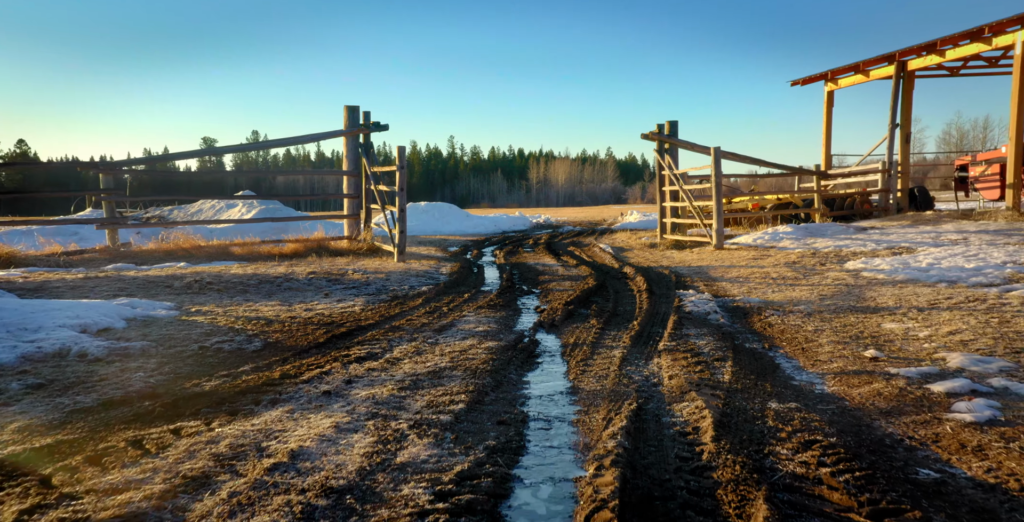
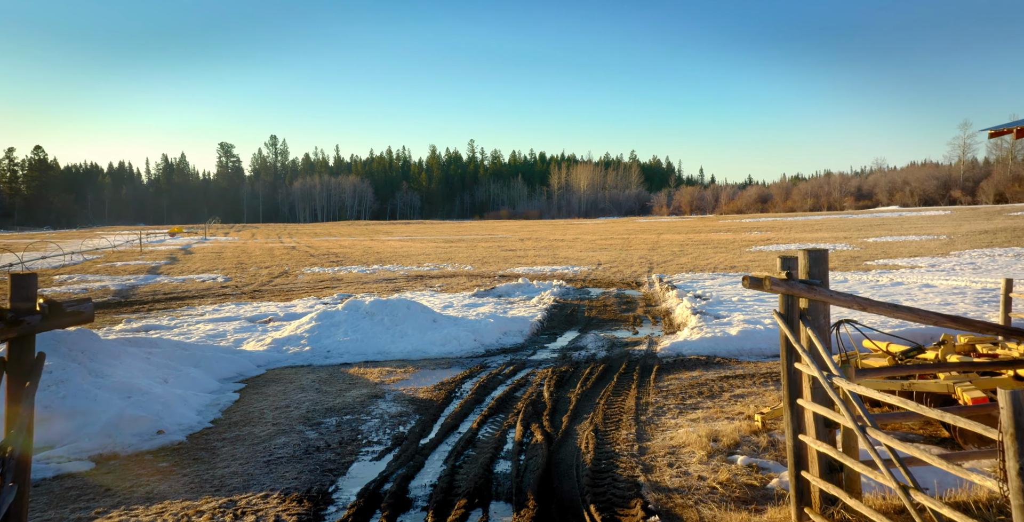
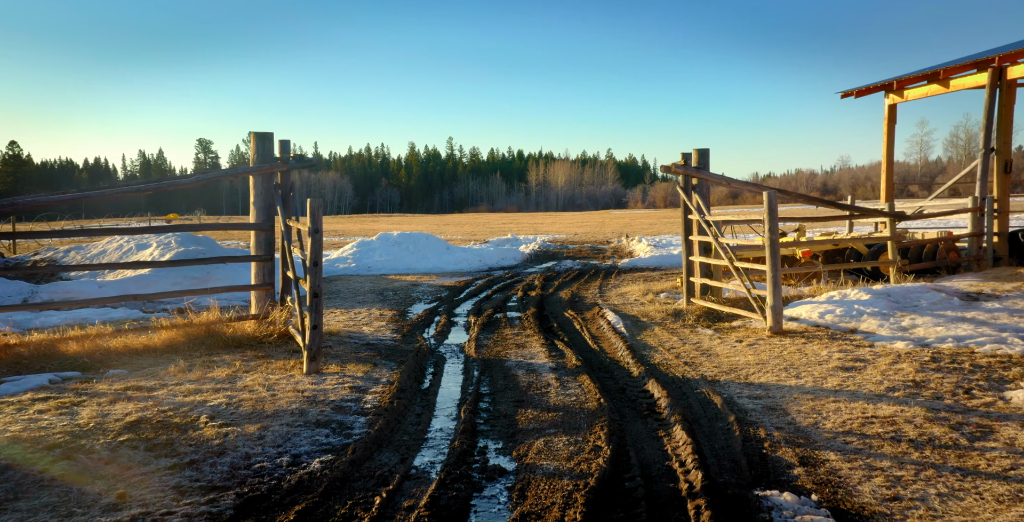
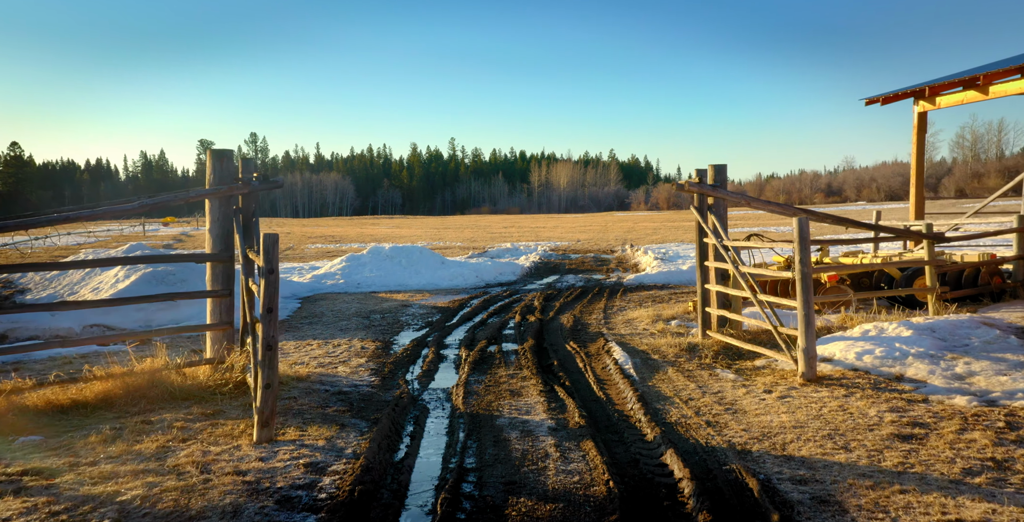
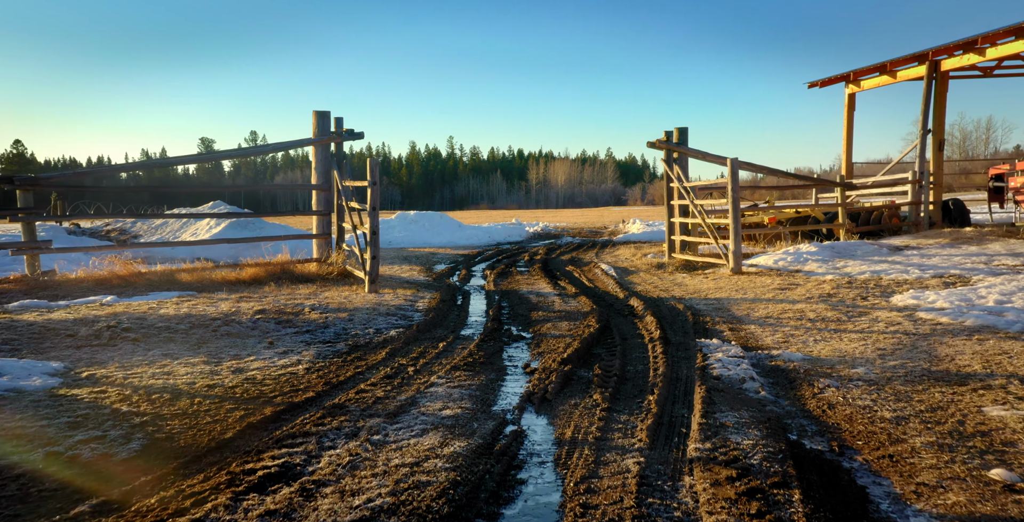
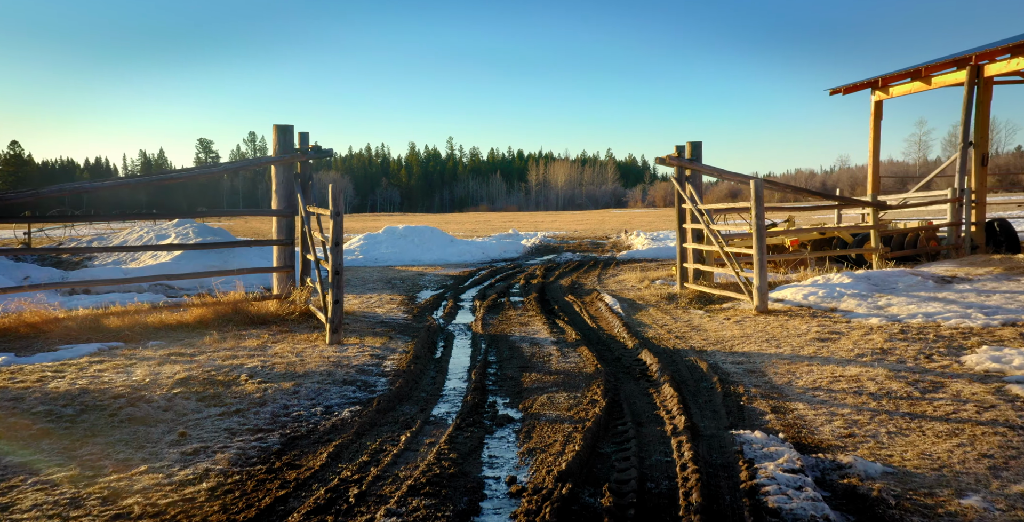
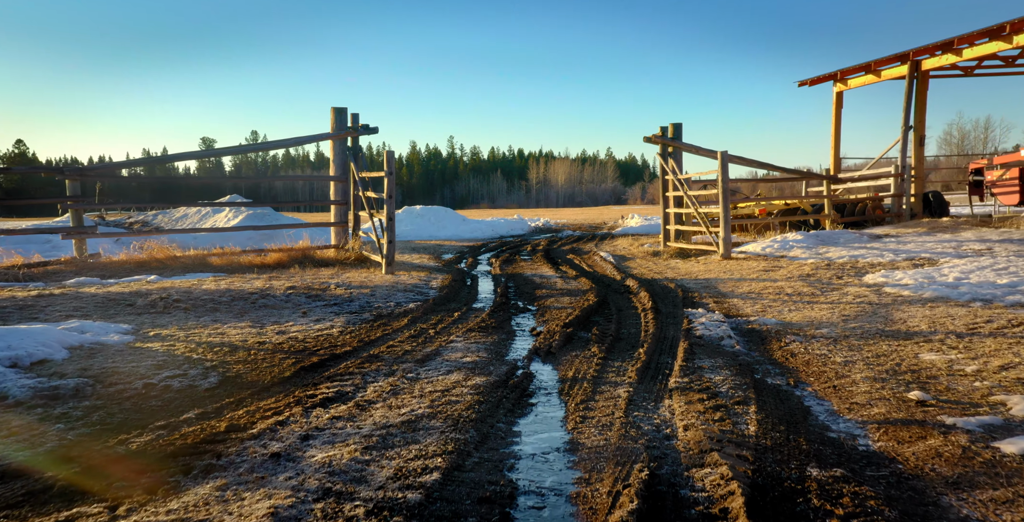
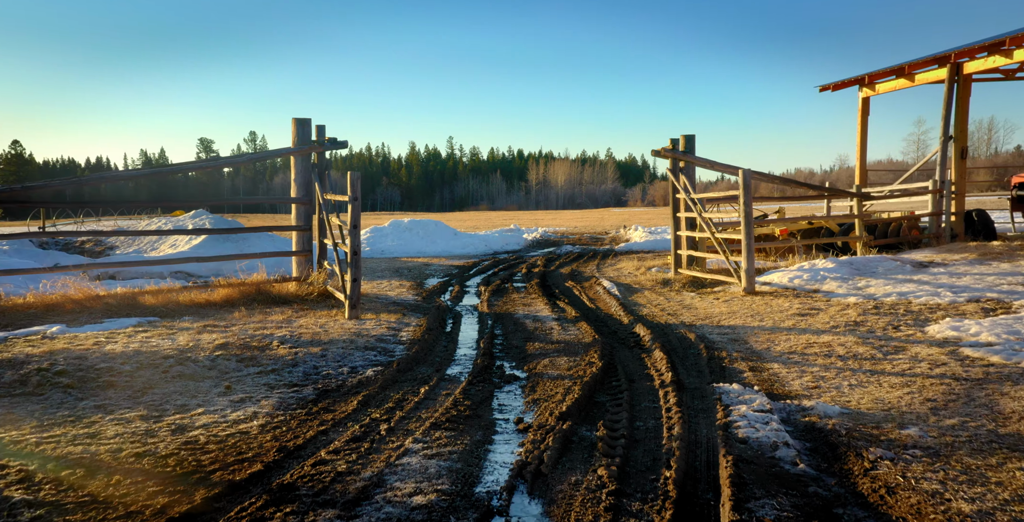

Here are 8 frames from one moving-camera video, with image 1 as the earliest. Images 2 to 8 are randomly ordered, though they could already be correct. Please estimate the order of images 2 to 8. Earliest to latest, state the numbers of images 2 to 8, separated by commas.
7, 5, 8, 6, 3, 4, 2
